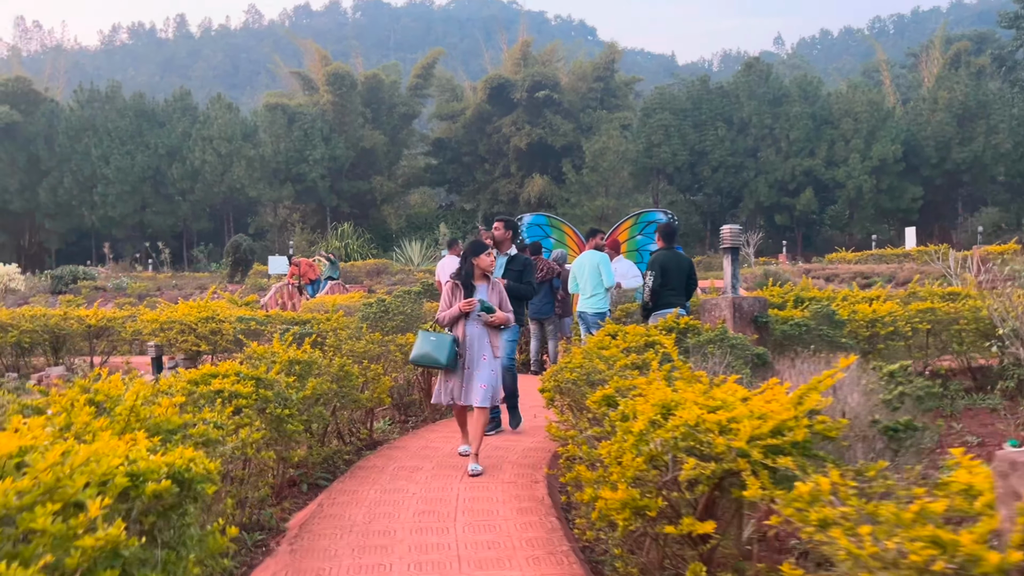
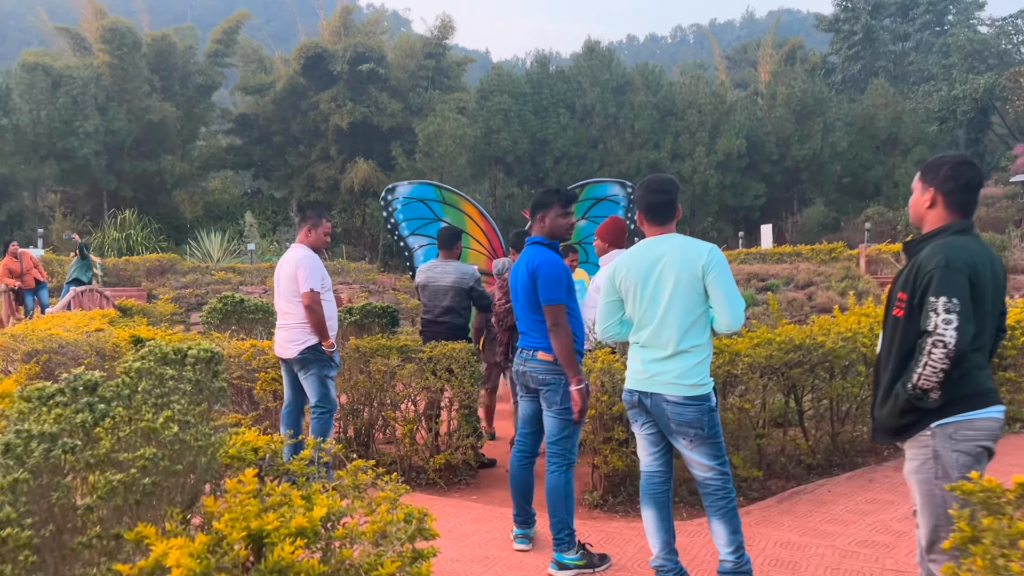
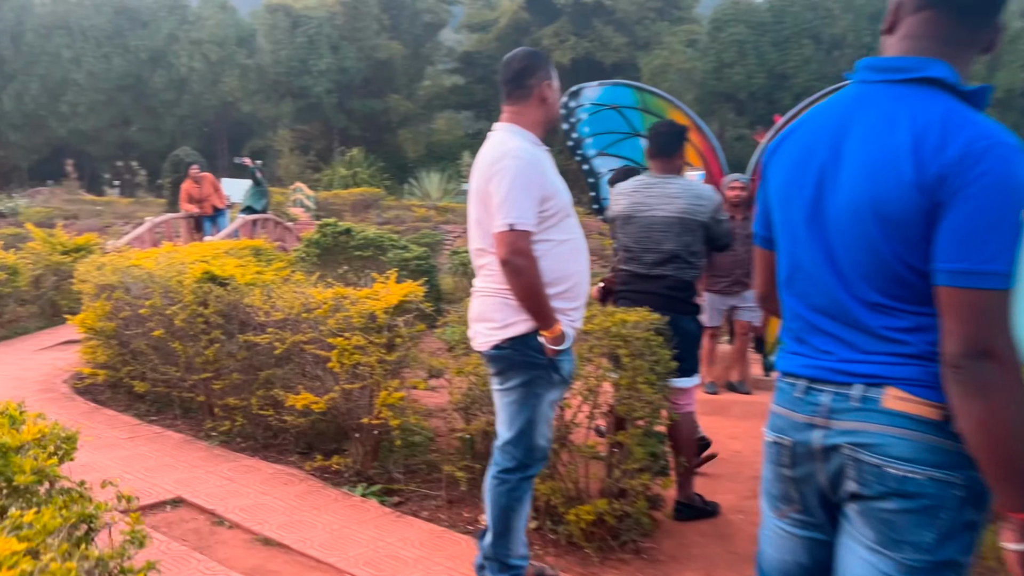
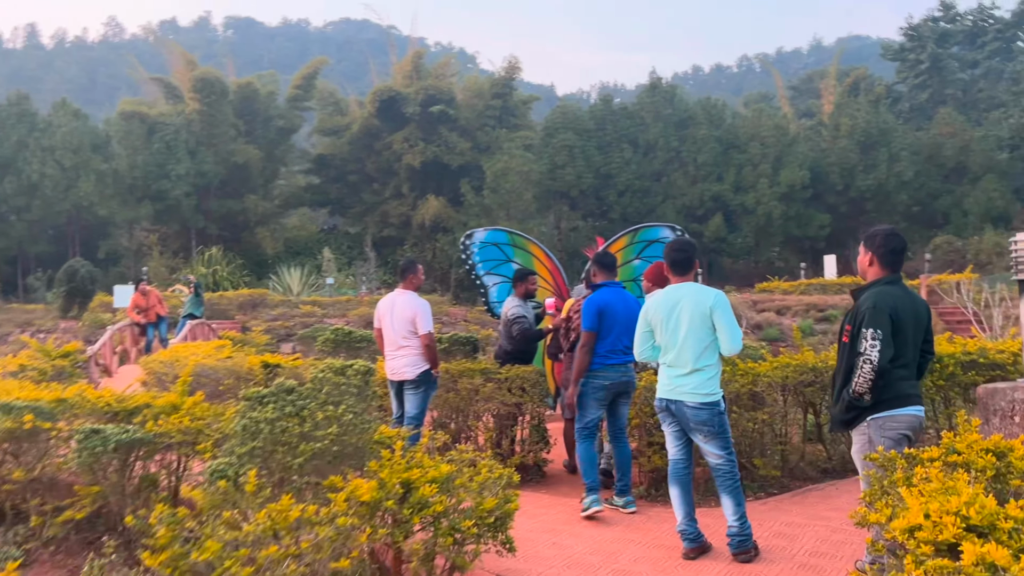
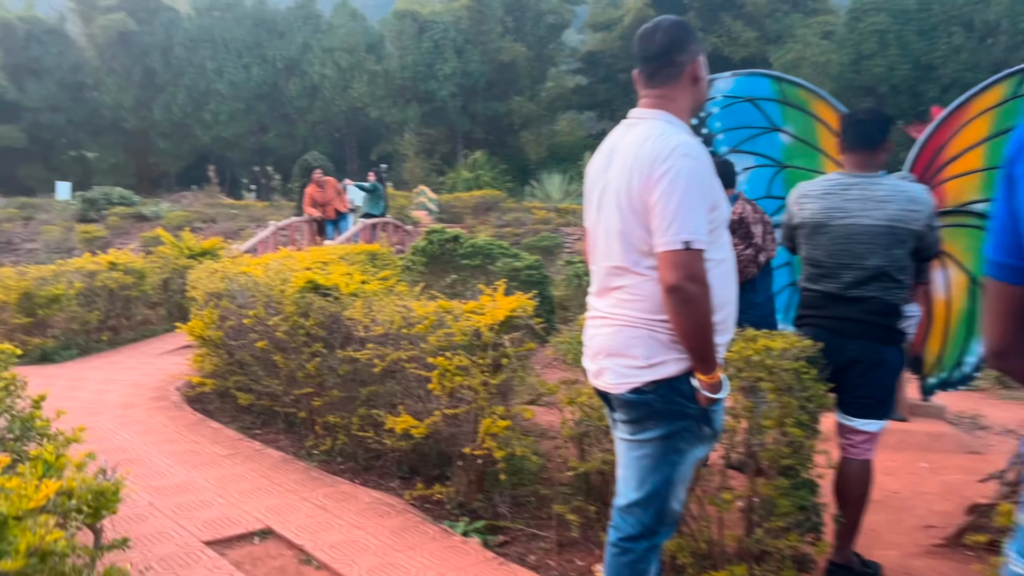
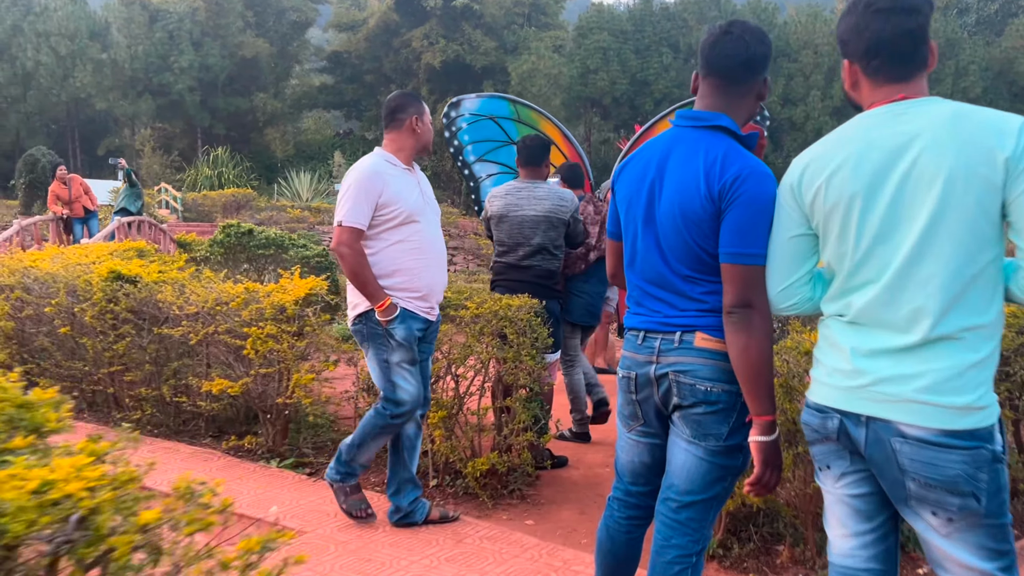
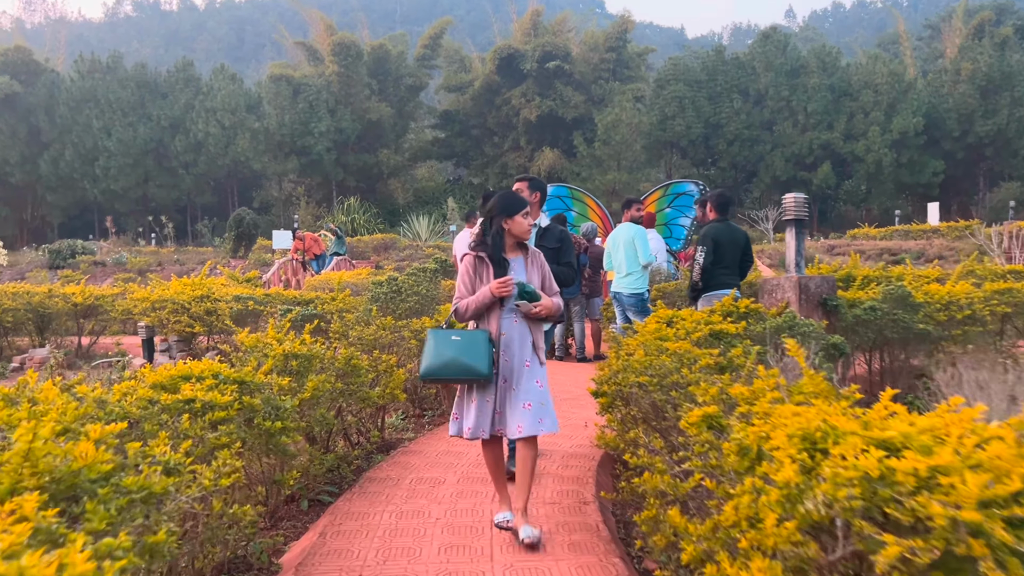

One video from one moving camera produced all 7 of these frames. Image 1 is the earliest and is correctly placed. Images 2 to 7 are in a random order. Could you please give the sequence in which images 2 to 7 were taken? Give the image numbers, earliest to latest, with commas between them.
7, 4, 2, 6, 3, 5
